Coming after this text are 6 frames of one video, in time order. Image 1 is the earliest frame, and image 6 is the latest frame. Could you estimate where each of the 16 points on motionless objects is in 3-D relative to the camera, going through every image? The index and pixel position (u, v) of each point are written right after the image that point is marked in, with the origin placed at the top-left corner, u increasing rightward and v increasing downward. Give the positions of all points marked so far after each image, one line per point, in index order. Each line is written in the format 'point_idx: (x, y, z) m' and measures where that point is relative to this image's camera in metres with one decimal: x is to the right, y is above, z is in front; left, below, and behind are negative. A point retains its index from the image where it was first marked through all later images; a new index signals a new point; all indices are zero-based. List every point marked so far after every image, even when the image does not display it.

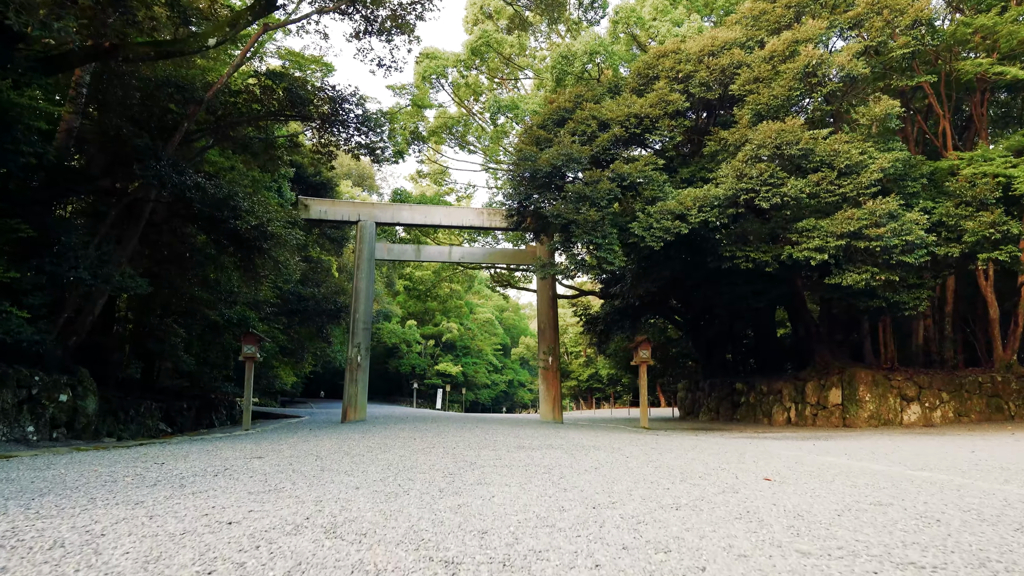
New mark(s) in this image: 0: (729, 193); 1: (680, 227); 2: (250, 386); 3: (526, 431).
0: (+3.7, +1.6, +7.5) m
1: (+3.0, +1.1, +7.7) m
2: (-5.9, -2.2, +9.8) m
3: (+0.2, -2.3, +7.0) m
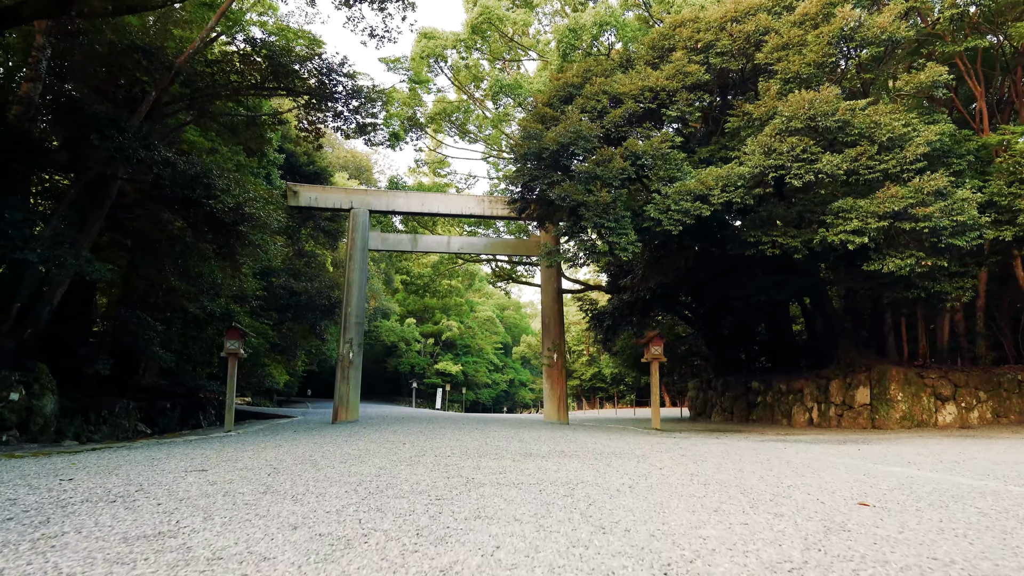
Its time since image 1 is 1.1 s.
0: (+3.8, +1.8, +6.7) m
1: (+3.0, +1.3, +7.0) m
2: (-5.9, -2.0, +9.1) m
3: (+0.3, -2.1, +6.2) m
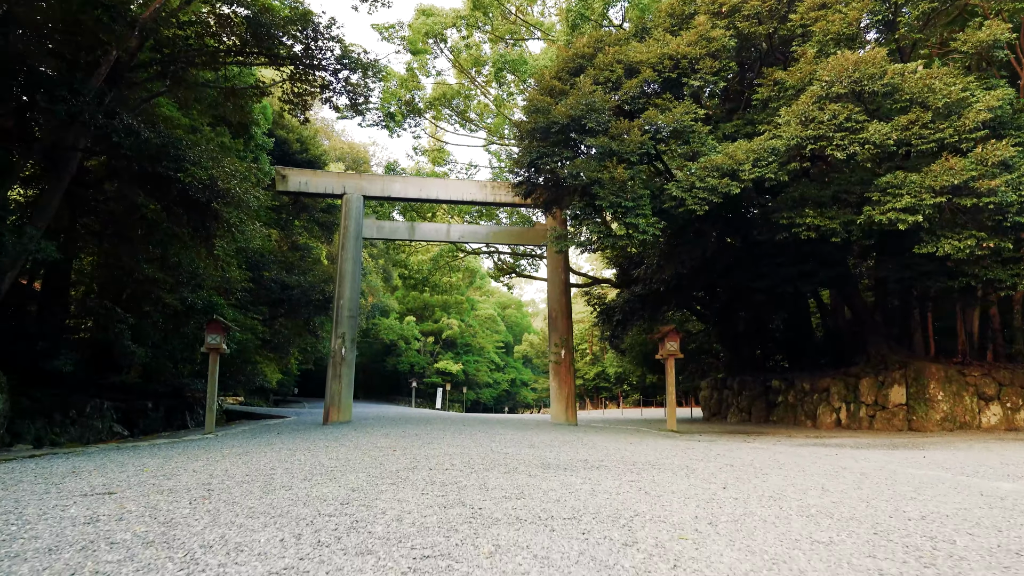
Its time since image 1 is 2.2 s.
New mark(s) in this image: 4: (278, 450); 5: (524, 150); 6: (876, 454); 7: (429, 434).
0: (+3.9, +2.0, +6.0) m
1: (+3.1, +1.5, +6.3) m
2: (-5.8, -1.8, +8.4) m
3: (+0.4, -1.9, +5.5) m
4: (-2.1, -1.5, +4.0) m
5: (+0.2, +2.4, +7.6) m
6: (+4.1, -1.9, +4.9) m
7: (-1.1, -2.0, +6.0) m
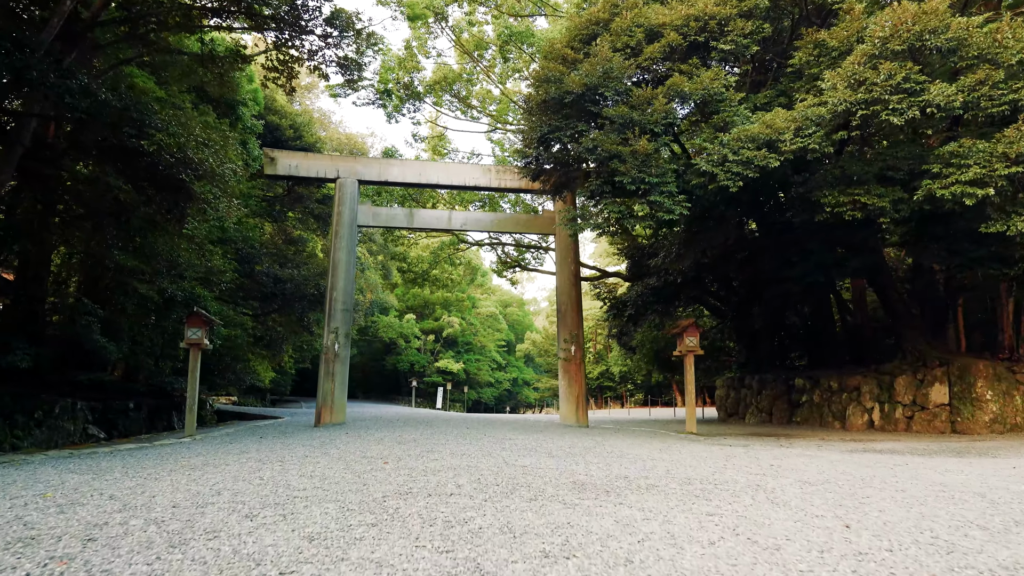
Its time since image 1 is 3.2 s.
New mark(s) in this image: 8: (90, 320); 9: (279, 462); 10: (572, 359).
0: (+4.0, +2.2, +5.3) m
1: (+3.3, +1.6, +5.5) m
2: (-5.6, -1.6, +7.7) m
3: (+0.5, -1.7, +4.8) m
4: (-2.0, -1.3, +3.3) m
5: (+0.3, +2.6, +6.9) m
6: (+4.2, -1.7, +4.2) m
7: (-1.0, -1.8, +5.3) m
8: (-7.1, -0.5, +7.3) m
9: (-1.7, -1.3, +3.3) m
10: (+1.3, -1.5, +9.3) m
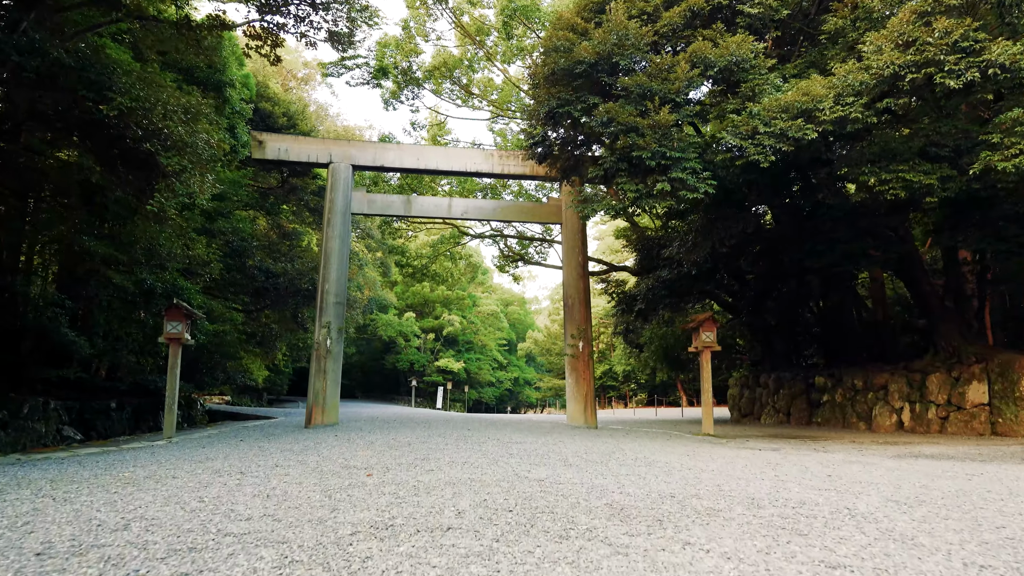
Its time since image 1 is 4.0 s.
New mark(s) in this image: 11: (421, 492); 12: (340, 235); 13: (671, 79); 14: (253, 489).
0: (+4.1, +2.4, +4.7) m
1: (+3.3, +1.8, +5.0) m
2: (-5.6, -1.5, +7.2) m
3: (+0.6, -1.6, +4.2) m
4: (-1.9, -1.2, +2.7) m
5: (+0.4, +2.8, +6.4) m
6: (+4.3, -1.5, +3.6) m
7: (-0.9, -1.7, +4.7) m
8: (-7.0, -0.4, +6.7) m
9: (-1.7, -1.1, +2.7) m
10: (+1.4, -1.4, +8.8) m
11: (-0.5, -1.1, +2.4) m
12: (-3.4, +1.0, +8.6) m
13: (+2.0, +2.6, +5.5) m
14: (-1.4, -1.1, +2.3) m
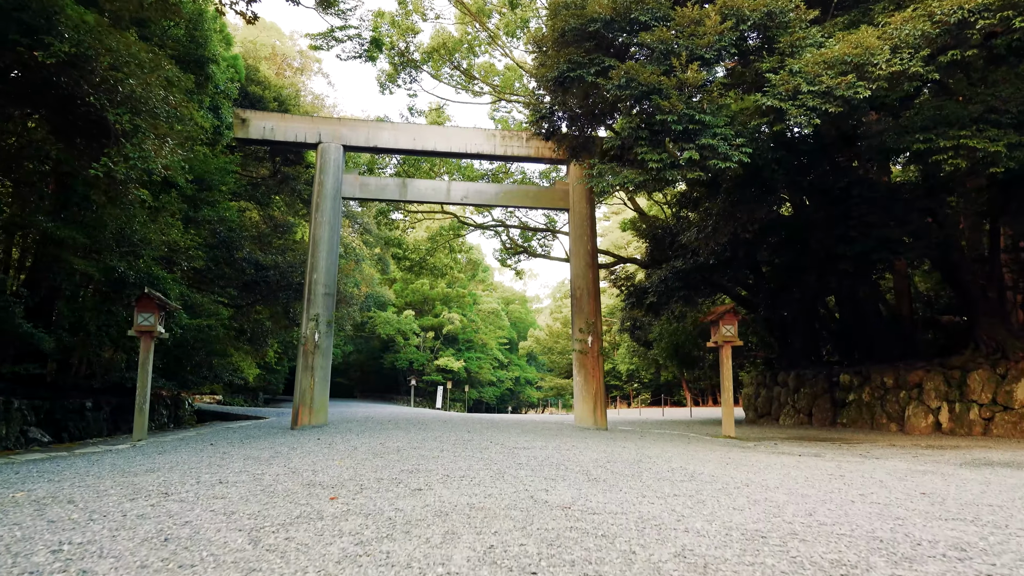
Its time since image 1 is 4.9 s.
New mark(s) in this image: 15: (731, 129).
0: (+4.1, +2.5, +4.1) m
1: (+3.4, +2.0, +4.3) m
2: (-5.5, -1.3, +6.5) m
3: (+0.7, -1.4, +3.6) m
4: (-1.9, -1.0, +2.1) m
5: (+0.5, +2.9, +5.7) m
6: (+4.3, -1.3, +2.9) m
7: (-0.9, -1.5, +4.0) m
8: (-6.9, -0.2, +6.1) m
9: (-1.6, -1.0, +2.0) m
10: (+1.4, -1.2, +8.1) m
11: (-0.5, -0.9, +1.8) m
12: (-3.3, +1.2, +7.9) m
13: (+2.1, +2.8, +4.8) m
14: (-1.3, -0.9, +1.7) m
15: (+2.4, +1.7, +4.7) m
